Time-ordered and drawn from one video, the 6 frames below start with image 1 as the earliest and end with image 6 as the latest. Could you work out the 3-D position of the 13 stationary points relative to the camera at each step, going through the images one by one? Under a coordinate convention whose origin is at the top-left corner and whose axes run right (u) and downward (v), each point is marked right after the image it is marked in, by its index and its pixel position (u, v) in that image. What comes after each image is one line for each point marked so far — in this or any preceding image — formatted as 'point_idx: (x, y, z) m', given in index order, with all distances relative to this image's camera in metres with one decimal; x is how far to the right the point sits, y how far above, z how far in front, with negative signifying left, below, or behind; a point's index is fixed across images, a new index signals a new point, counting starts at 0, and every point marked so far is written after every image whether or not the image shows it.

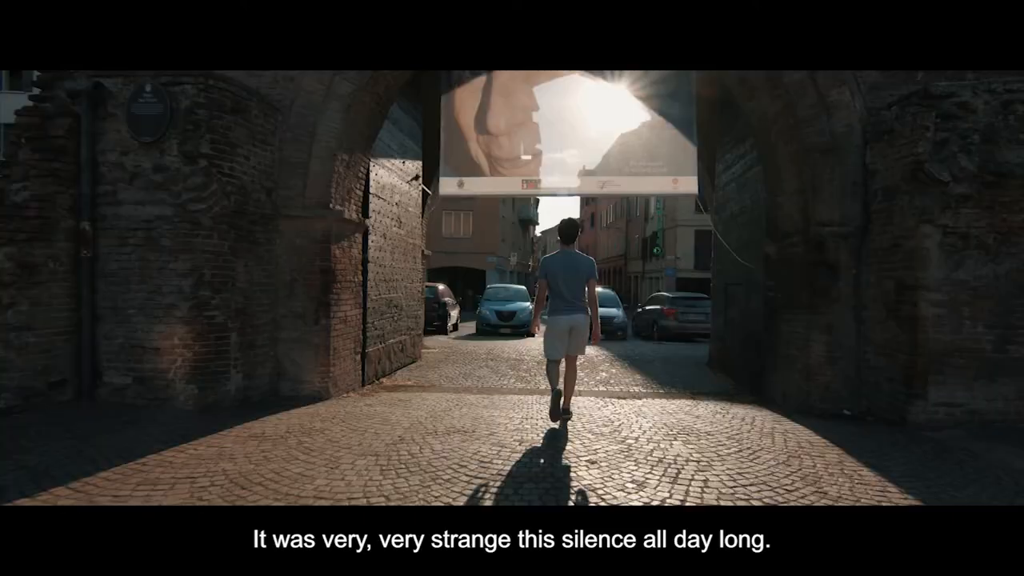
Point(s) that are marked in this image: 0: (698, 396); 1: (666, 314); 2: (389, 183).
0: (+2.2, -1.3, +6.7) m
1: (+3.9, -0.7, +14.1) m
2: (-1.7, +1.4, +7.6) m
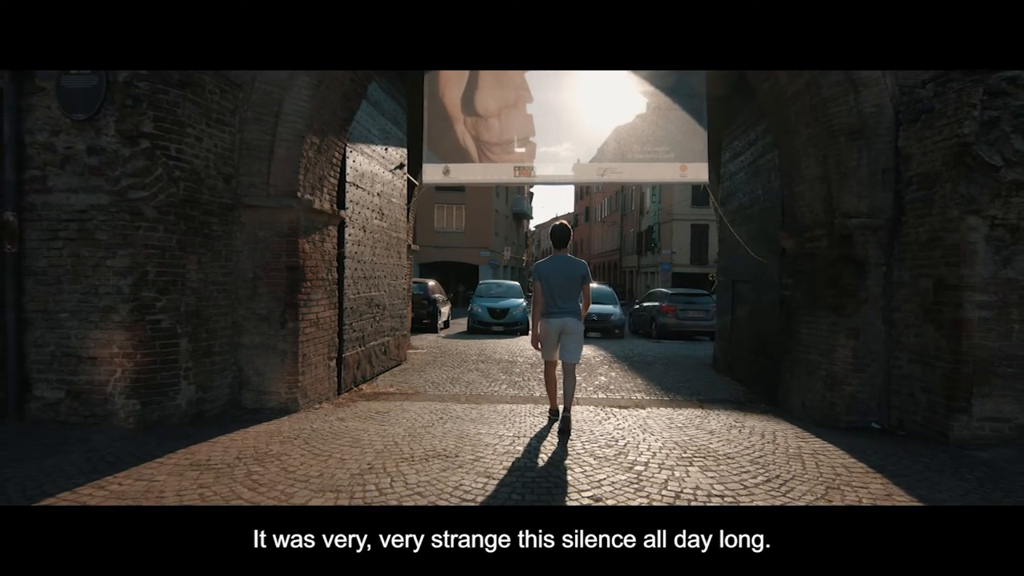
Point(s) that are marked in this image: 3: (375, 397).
0: (+2.1, -1.3, +6.1) m
1: (+3.7, -0.6, +13.5) m
2: (-1.8, +1.5, +7.0) m
3: (-1.5, -1.2, +6.1) m
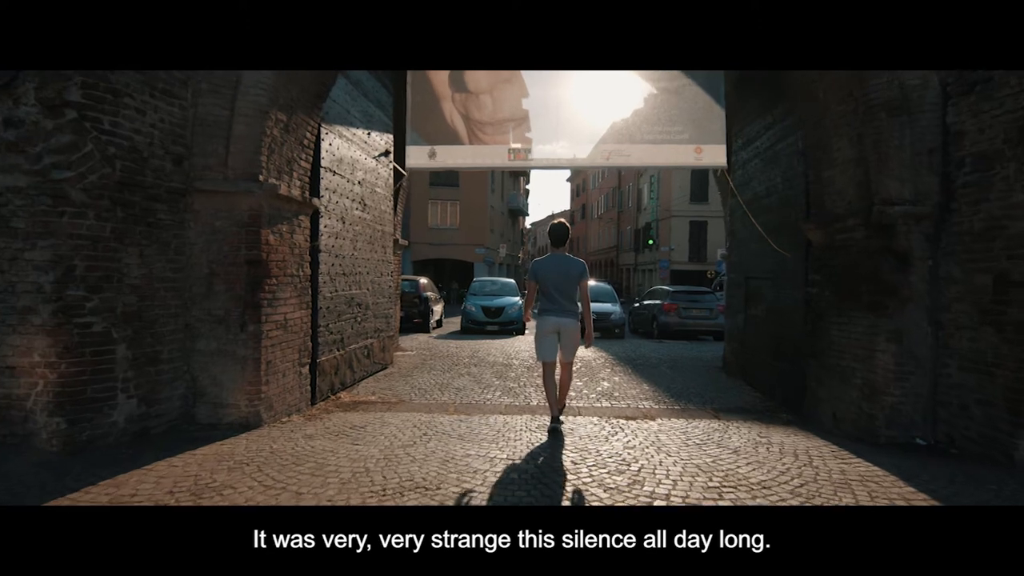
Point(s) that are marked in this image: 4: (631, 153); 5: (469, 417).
0: (+2.1, -1.3, +5.5) m
1: (+3.6, -0.5, +12.9) m
2: (-1.9, +1.5, +6.3) m
3: (-1.6, -1.2, +5.5) m
4: (+1.2, +1.4, +5.5) m
5: (-0.4, -1.2, +5.2) m
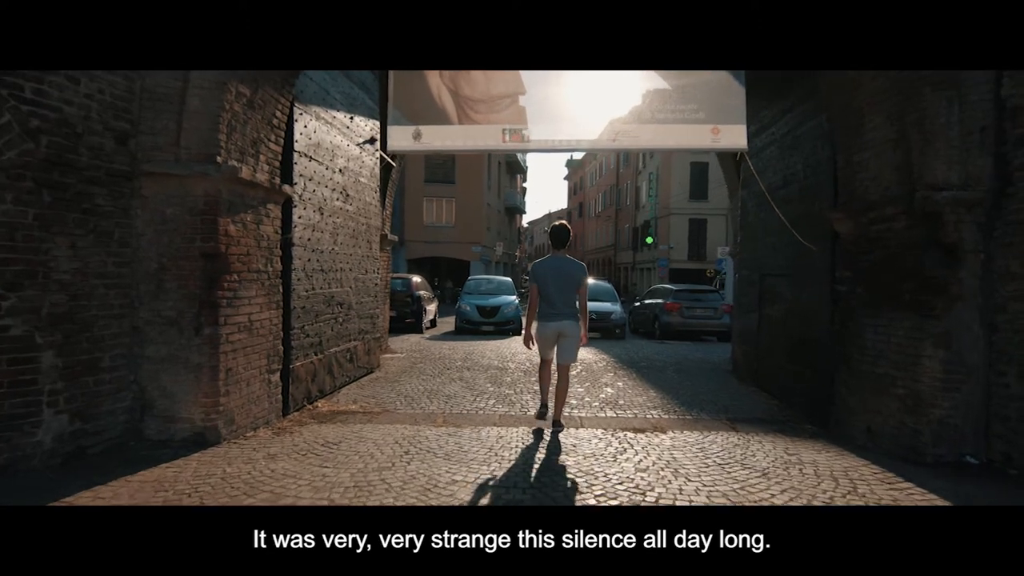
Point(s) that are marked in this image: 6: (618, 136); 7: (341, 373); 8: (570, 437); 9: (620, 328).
0: (+2.0, -1.2, +5.0) m
1: (+3.5, -0.5, +12.4) m
2: (-1.9, +1.5, +5.8) m
3: (-1.6, -1.2, +4.9) m
4: (+1.2, +1.4, +4.9) m
5: (-0.4, -1.2, +4.6) m
6: (+1.0, +1.4, +5.0) m
7: (-1.9, -0.9, +6.1) m
8: (+0.5, -1.2, +4.4) m
9: (+2.5, -0.9, +12.6) m
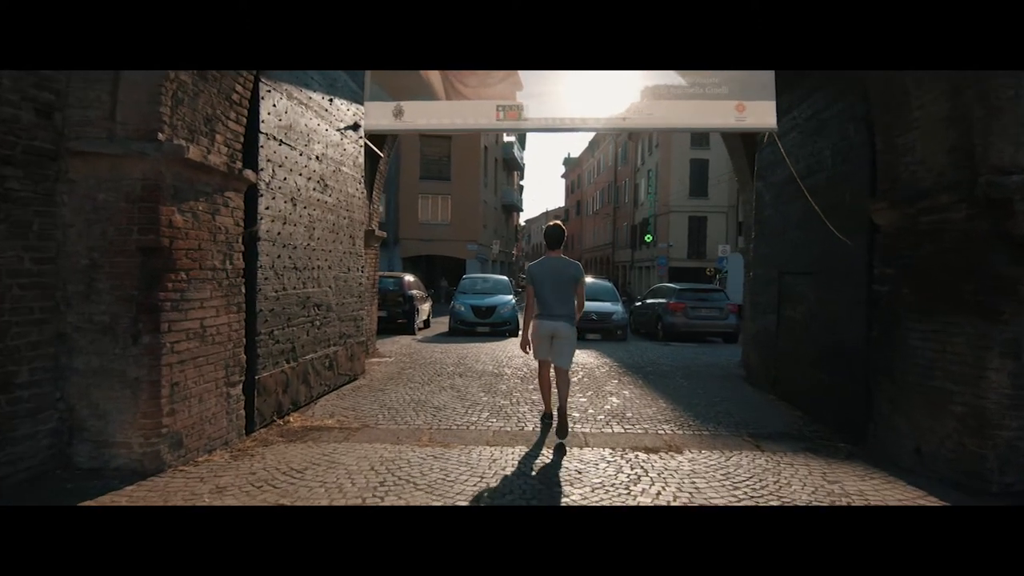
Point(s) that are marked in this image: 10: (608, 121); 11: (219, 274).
0: (+2.0, -1.2, +4.4) m
1: (+3.4, -0.5, +11.8) m
2: (-1.9, +1.5, +5.2) m
3: (-1.7, -1.2, +4.3) m
4: (+1.1, +1.4, +4.4) m
5: (-0.5, -1.2, +4.0) m
6: (+0.9, +1.4, +4.4) m
7: (-1.9, -0.9, +5.5) m
8: (+0.4, -1.2, +3.8) m
9: (+2.4, -0.9, +12.1) m
10: (+0.8, +1.3, +4.5) m
11: (-2.0, +0.1, +3.8) m
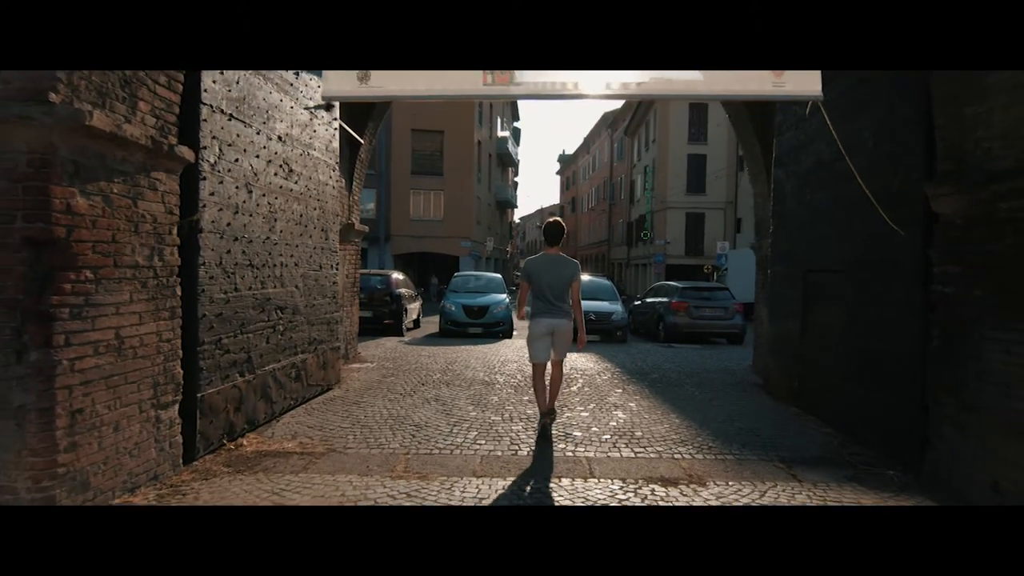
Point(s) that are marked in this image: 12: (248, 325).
0: (+1.9, -1.2, +3.7) m
1: (+3.3, -0.4, +11.2) m
2: (-2.0, +1.5, +4.5) m
3: (-1.7, -1.2, +3.6) m
4: (+1.1, +1.4, +3.7) m
5: (-0.5, -1.2, +3.4) m
6: (+0.9, +1.4, +3.7) m
7: (-2.0, -0.9, +4.8) m
8: (+0.4, -1.2, +3.2) m
9: (+2.2, -0.9, +11.4) m
10: (+0.7, +1.3, +3.8) m
11: (-2.1, +0.1, +3.1) m
12: (-2.0, -0.3, +4.3) m
